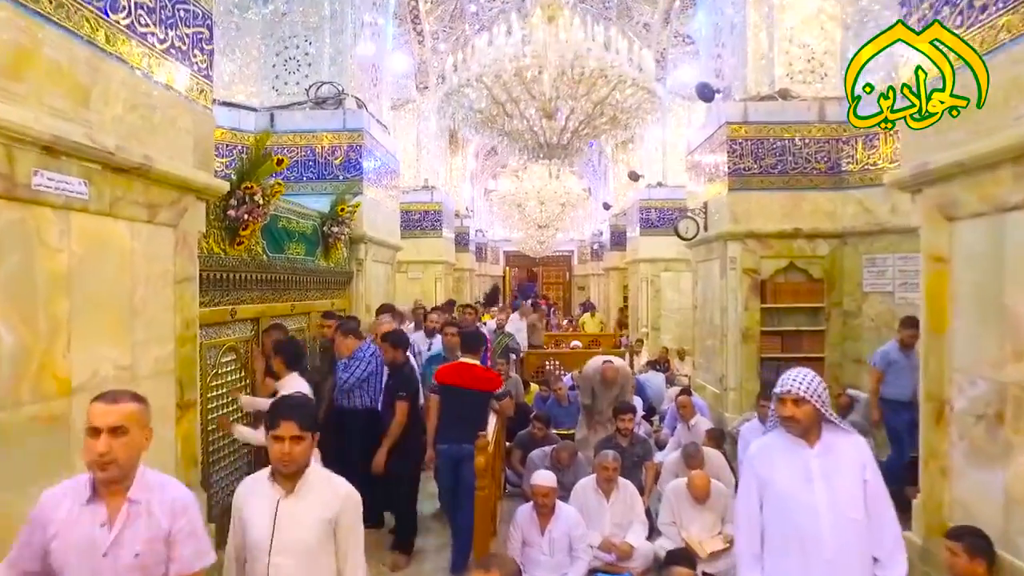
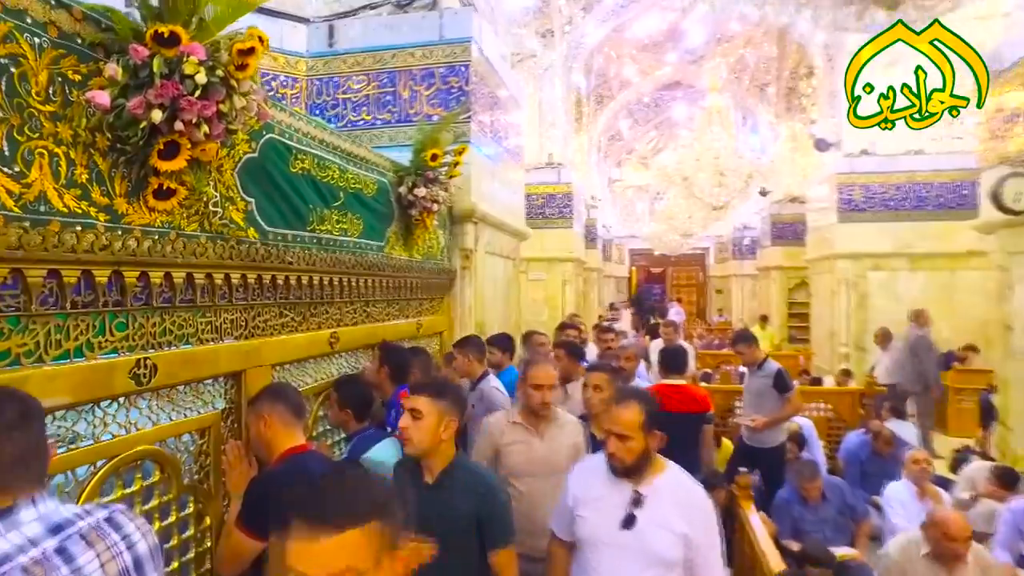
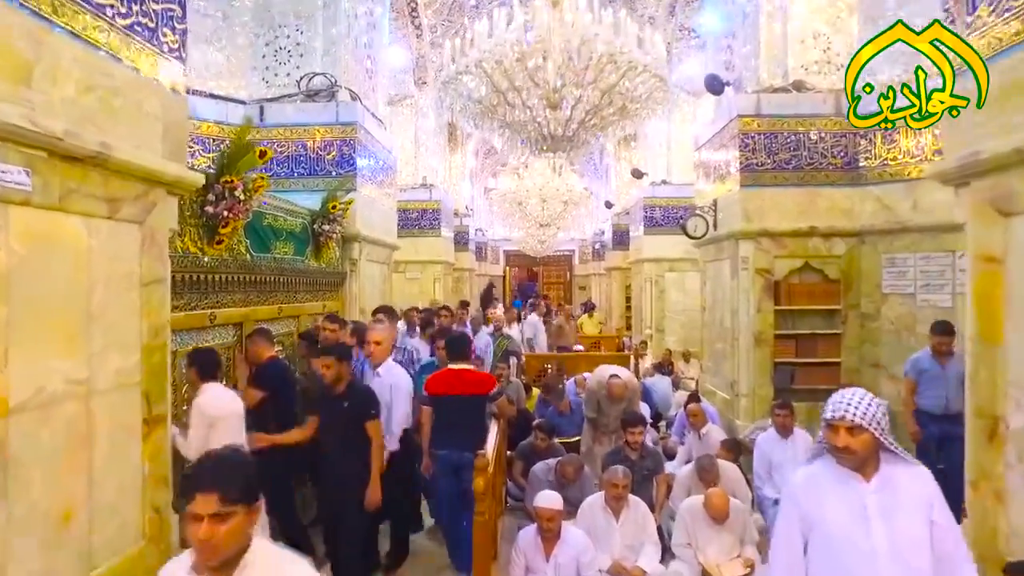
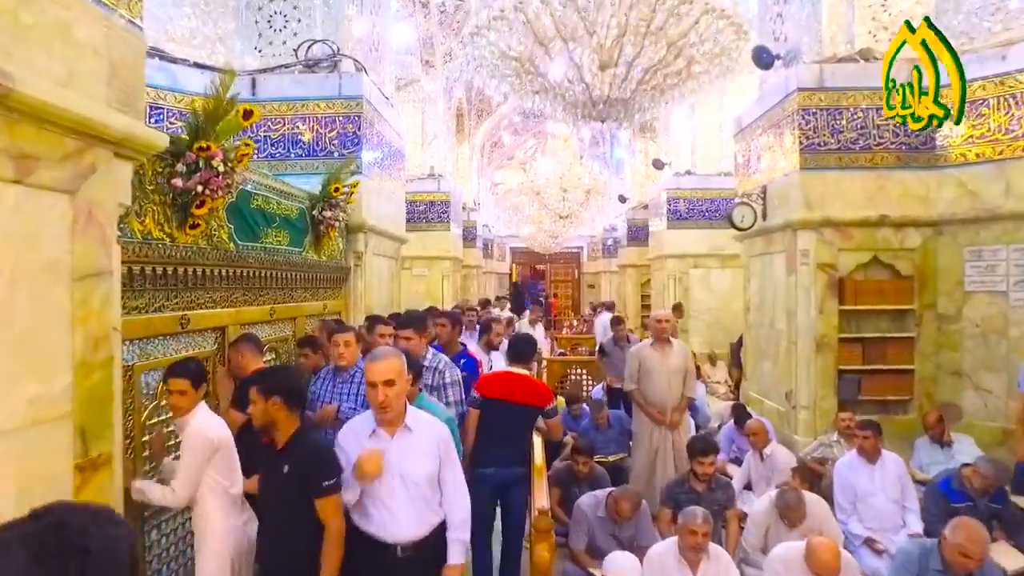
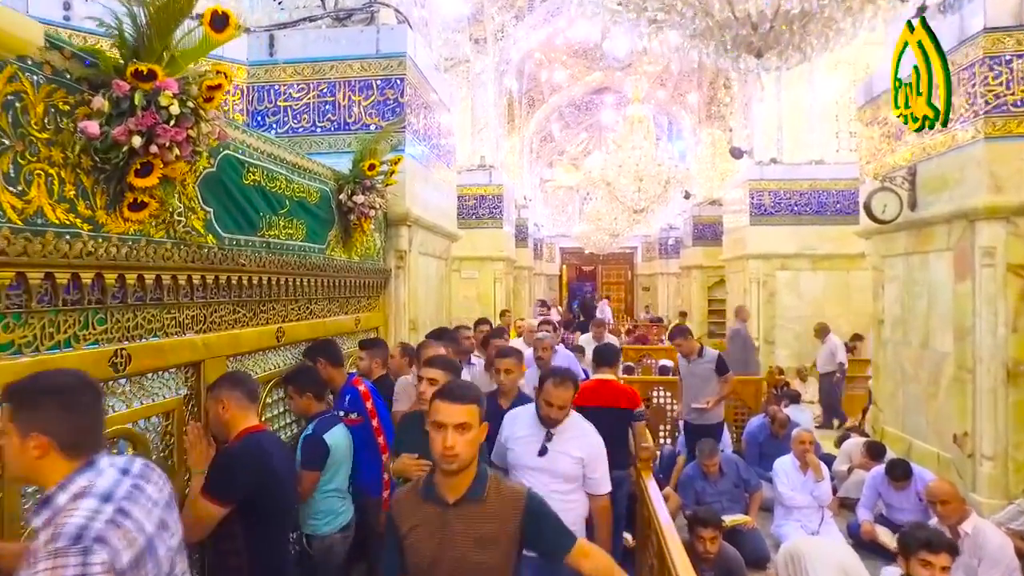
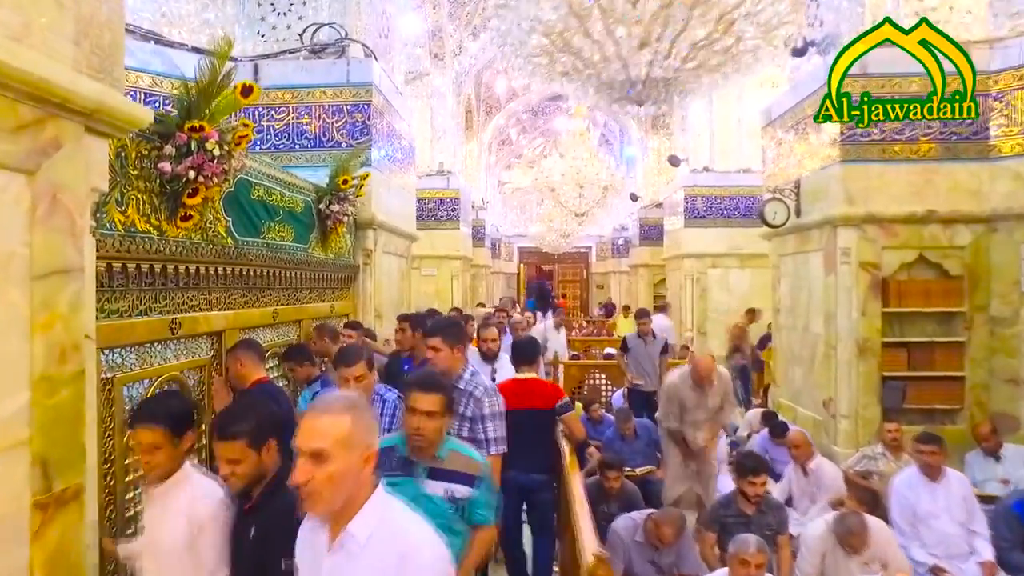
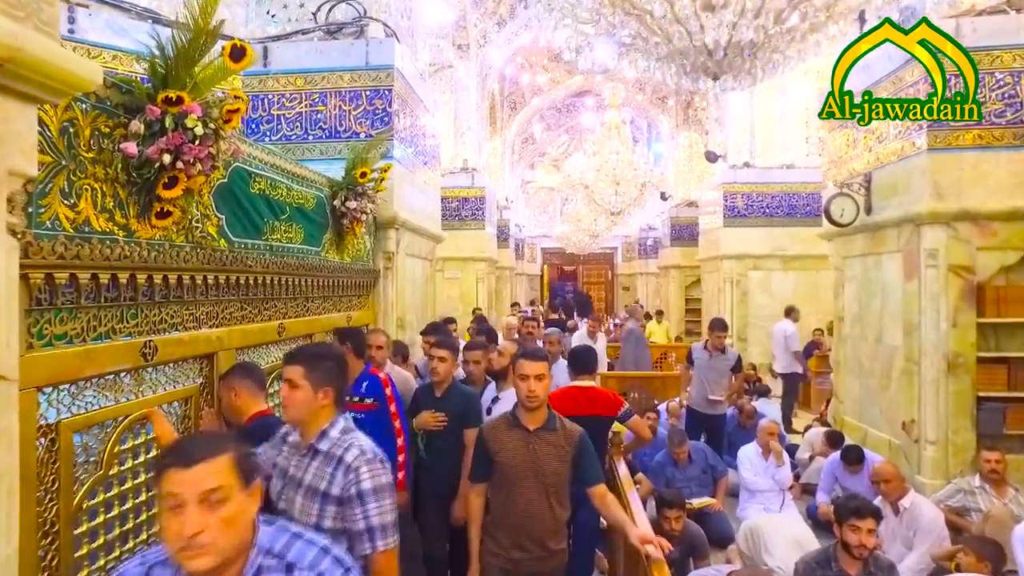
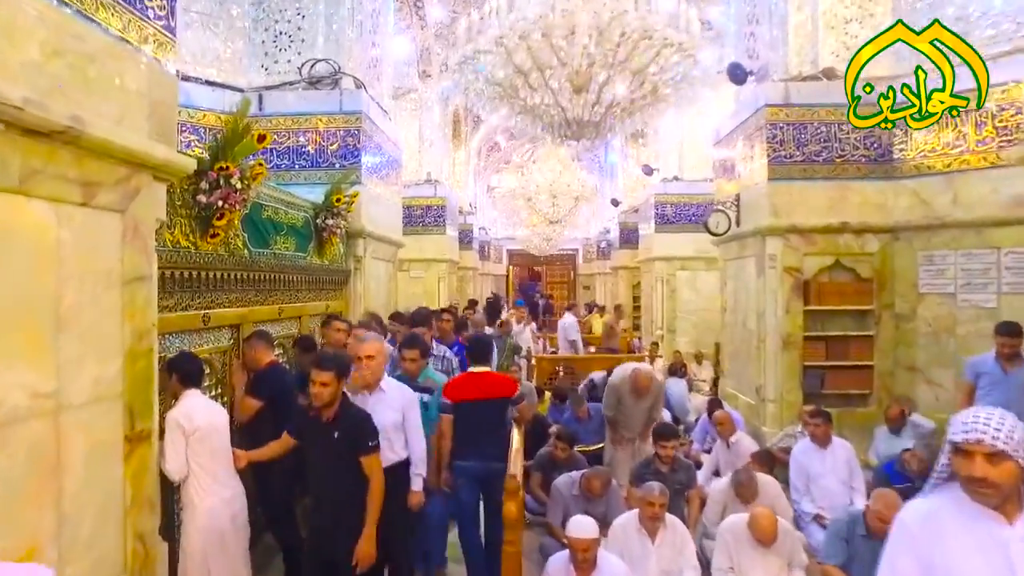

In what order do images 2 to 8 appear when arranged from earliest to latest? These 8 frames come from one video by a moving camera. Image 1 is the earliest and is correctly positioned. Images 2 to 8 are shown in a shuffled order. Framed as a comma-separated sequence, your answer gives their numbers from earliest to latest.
3, 8, 4, 6, 7, 5, 2
